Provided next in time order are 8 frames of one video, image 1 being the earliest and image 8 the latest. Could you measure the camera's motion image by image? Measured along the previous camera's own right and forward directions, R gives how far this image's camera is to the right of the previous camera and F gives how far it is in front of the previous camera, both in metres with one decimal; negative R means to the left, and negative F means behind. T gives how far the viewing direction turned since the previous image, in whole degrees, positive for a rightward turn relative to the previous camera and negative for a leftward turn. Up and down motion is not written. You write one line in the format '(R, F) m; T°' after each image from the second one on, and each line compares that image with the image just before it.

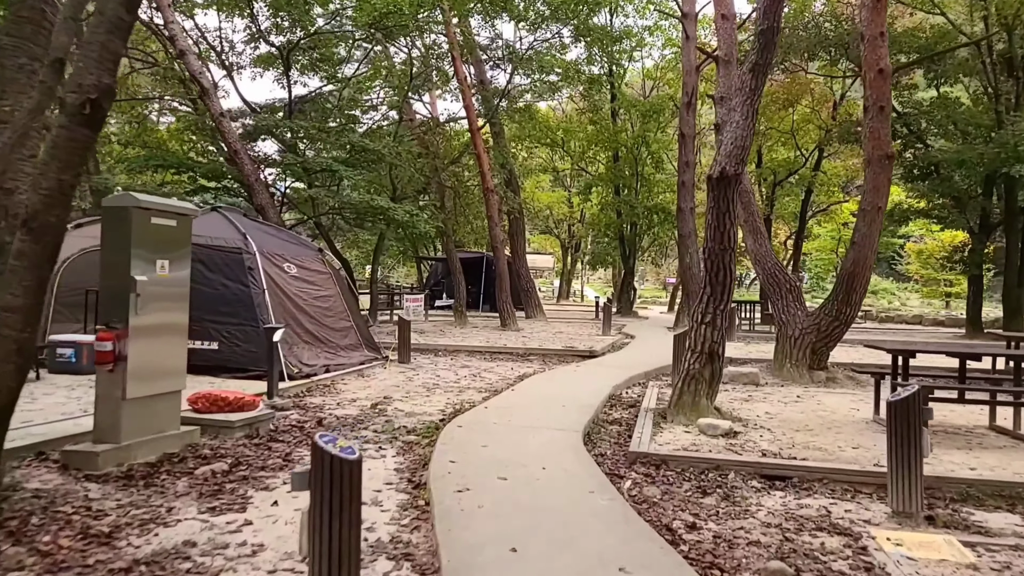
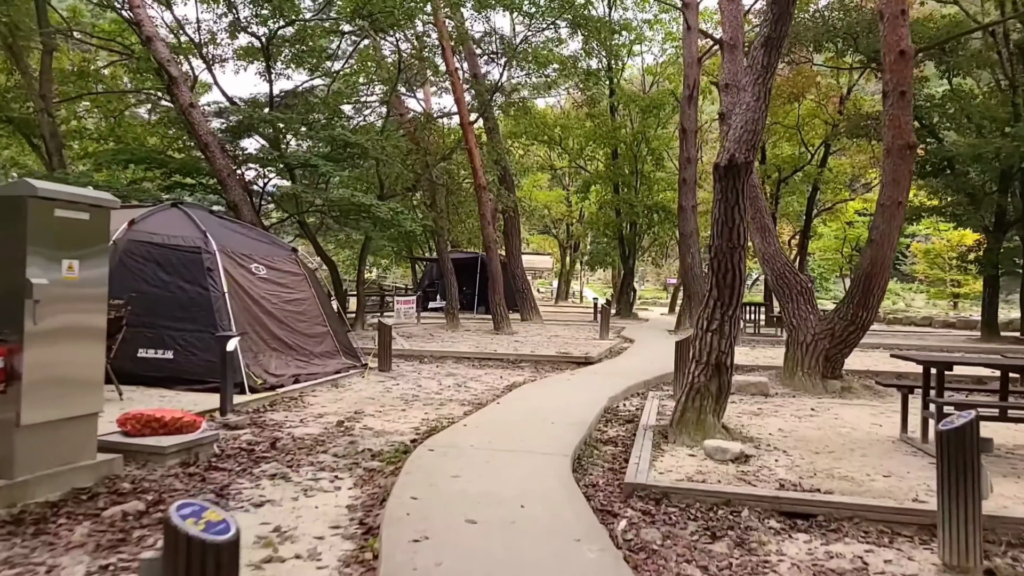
(+0.2, +0.7) m; 0°
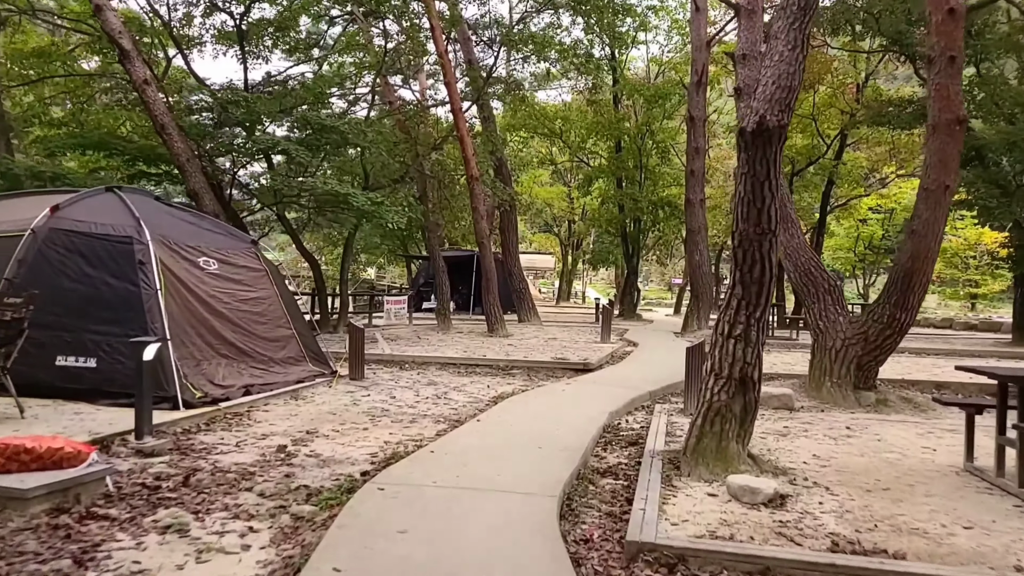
(+0.2, +1.0) m; 0°
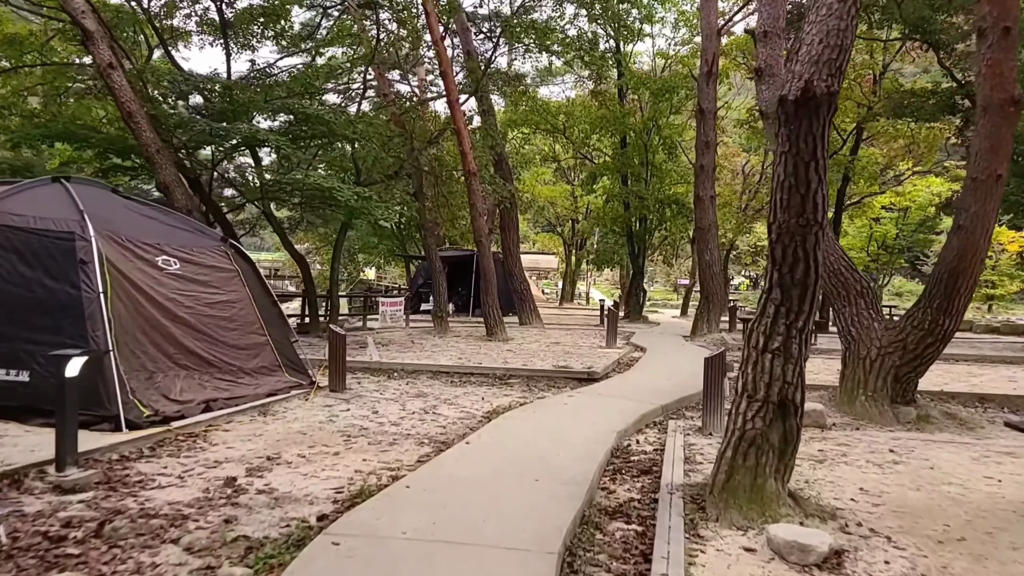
(+0.1, +0.8) m; 0°
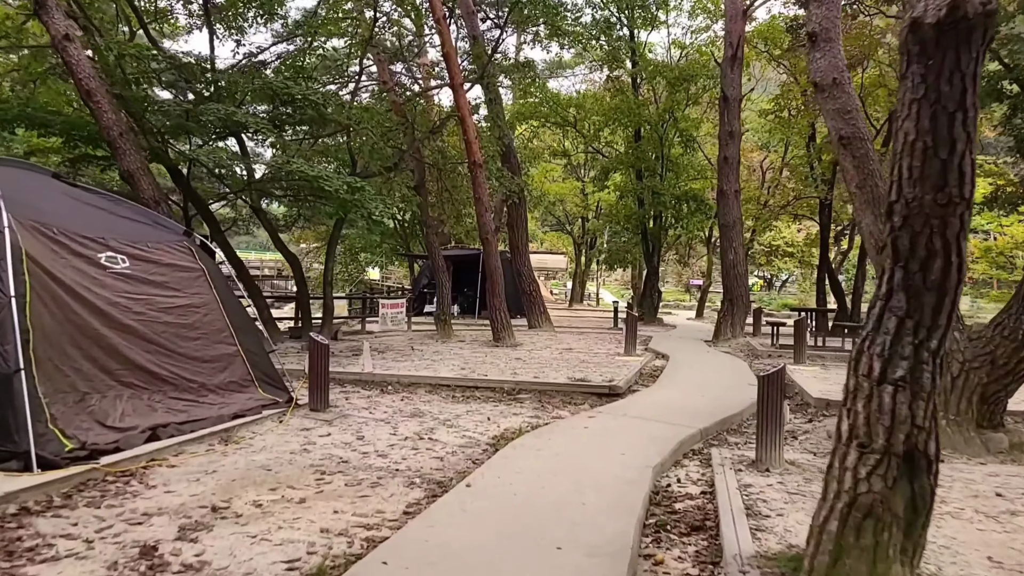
(0.0, +1.0) m; -1°
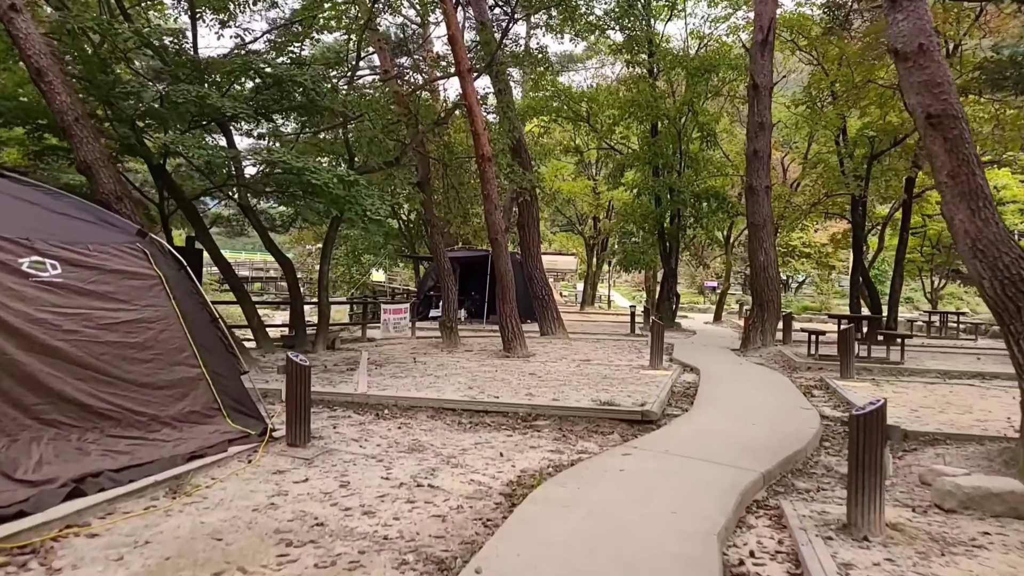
(-0.1, +1.0) m; -1°
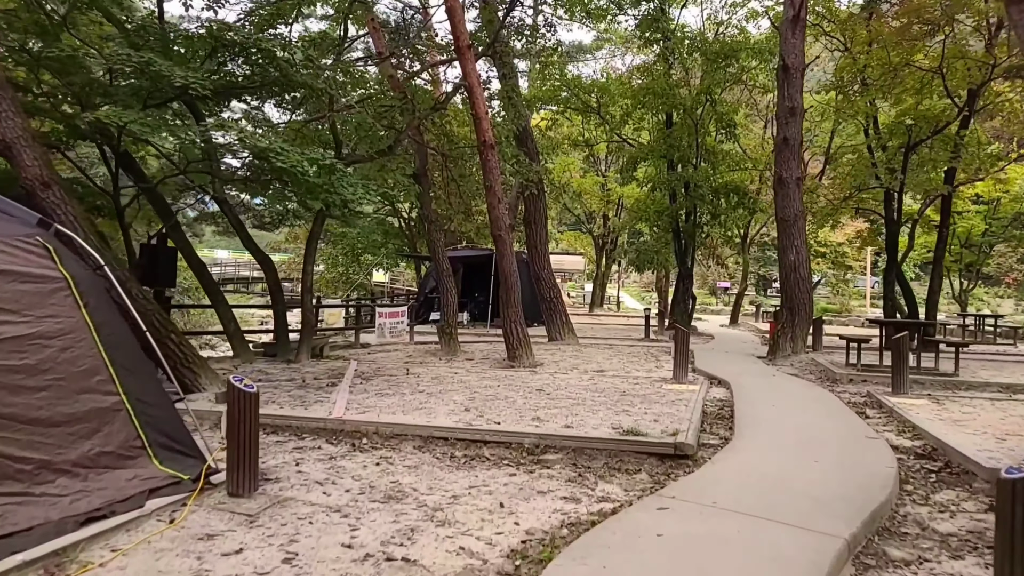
(0.0, +1.1) m; -1°
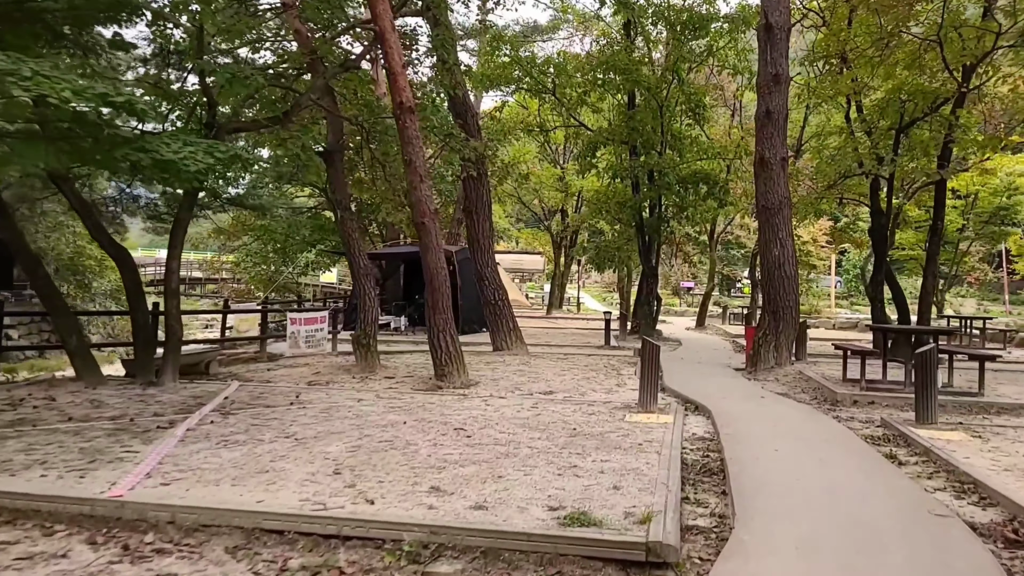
(+0.4, +2.0) m; +3°
